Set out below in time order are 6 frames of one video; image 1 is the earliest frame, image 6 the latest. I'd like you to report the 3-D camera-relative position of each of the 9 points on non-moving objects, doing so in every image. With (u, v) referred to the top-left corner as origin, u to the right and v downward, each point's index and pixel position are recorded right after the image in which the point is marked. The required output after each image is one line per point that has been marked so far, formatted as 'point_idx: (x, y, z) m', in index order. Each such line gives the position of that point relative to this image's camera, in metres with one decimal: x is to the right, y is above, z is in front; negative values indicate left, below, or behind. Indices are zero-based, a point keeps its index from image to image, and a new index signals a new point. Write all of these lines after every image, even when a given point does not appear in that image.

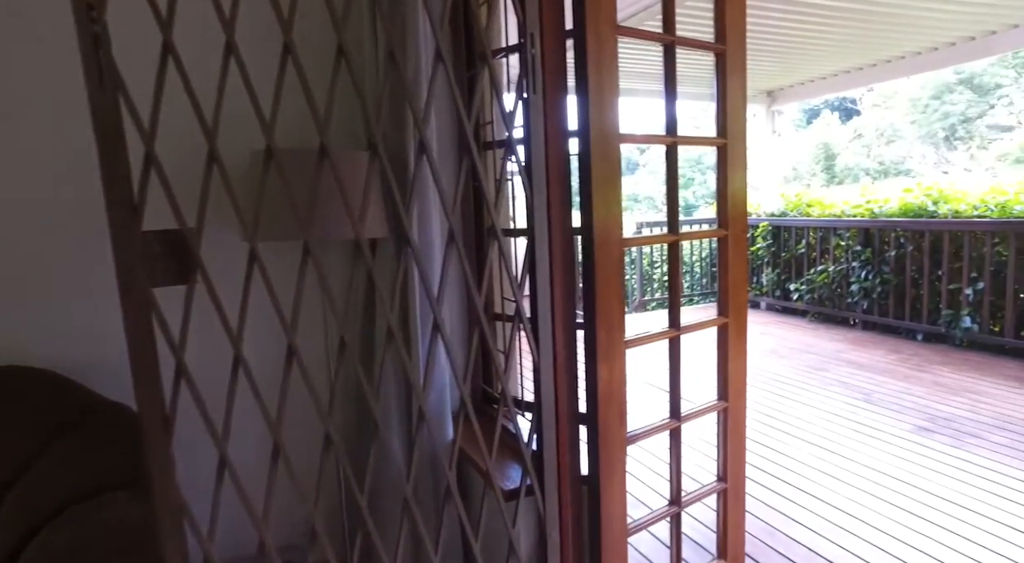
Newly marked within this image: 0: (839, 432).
0: (+1.5, -0.7, +3.0) m
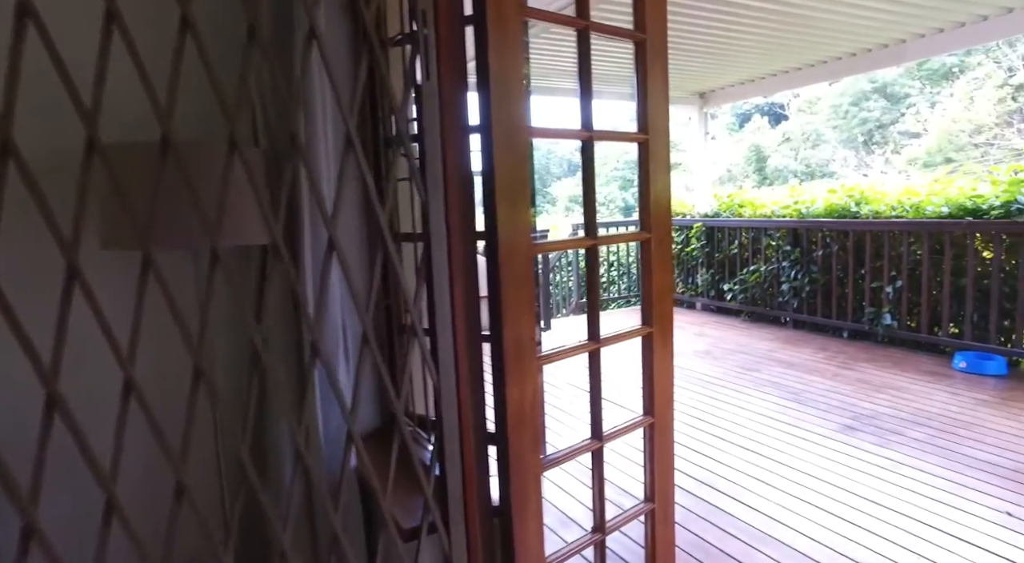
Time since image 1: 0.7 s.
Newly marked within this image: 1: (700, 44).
0: (+1.2, -0.7, +3.0) m
1: (+1.5, +1.9, +5.2) m
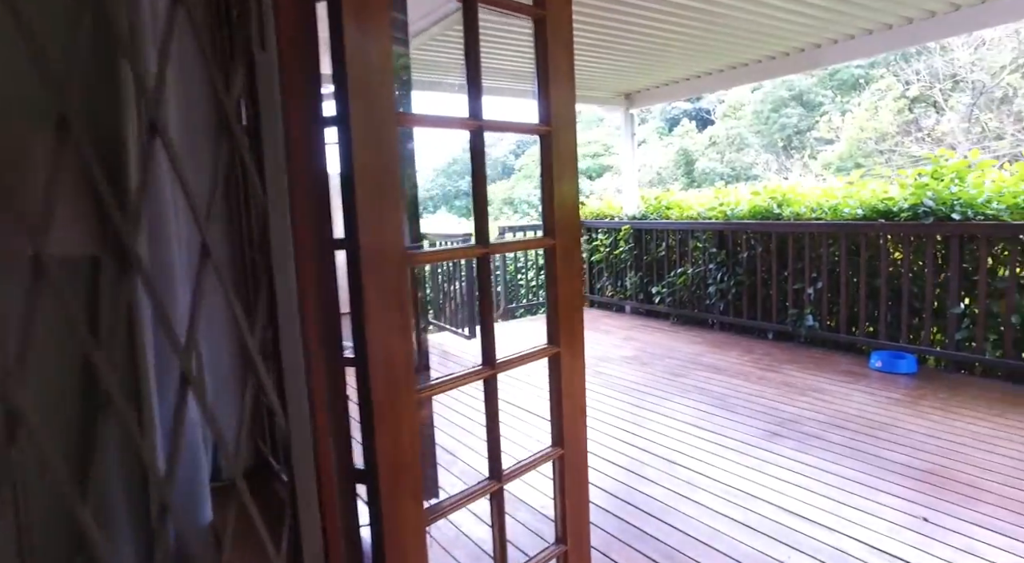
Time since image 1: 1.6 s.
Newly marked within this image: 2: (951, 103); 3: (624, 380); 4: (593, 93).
0: (+0.8, -0.7, +2.9) m
1: (+0.9, +1.9, +5.1) m
2: (+7.9, +3.2, +11.5) m
3: (+0.7, -0.6, +3.9) m
4: (+0.9, +2.0, +6.7) m
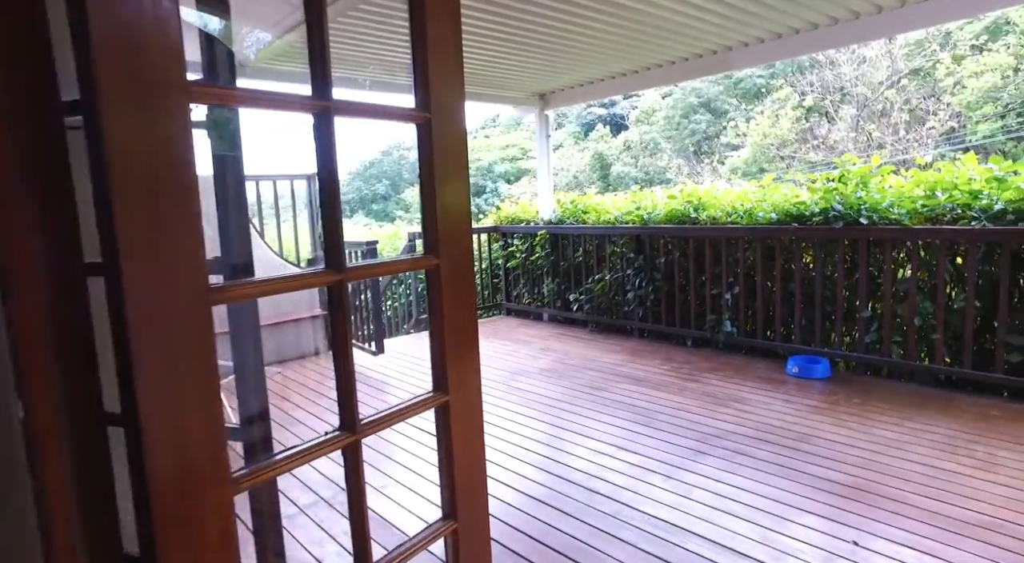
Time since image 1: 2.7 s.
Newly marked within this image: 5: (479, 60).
0: (+0.4, -0.8, +2.7) m
1: (+0.2, +1.8, +4.9) m
2: (+6.3, +3.2, +12.1) m
3: (+0.2, -0.7, +3.6) m
4: (-0.1, +1.9, +6.5) m
5: (-0.3, +1.9, +5.4) m
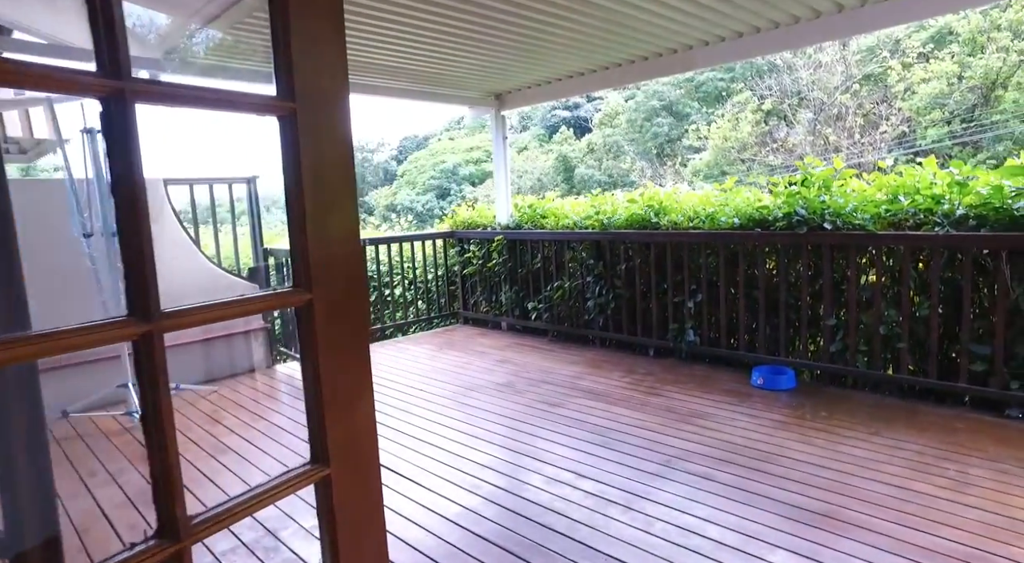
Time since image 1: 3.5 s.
0: (+0.2, -0.8, +2.5) m
1: (-0.1, +1.8, +4.7) m
2: (+5.5, +3.2, +12.2) m
3: (-0.1, -0.7, +3.4) m
4: (-0.5, +1.9, +6.3) m
5: (-0.6, +1.8, +5.2) m
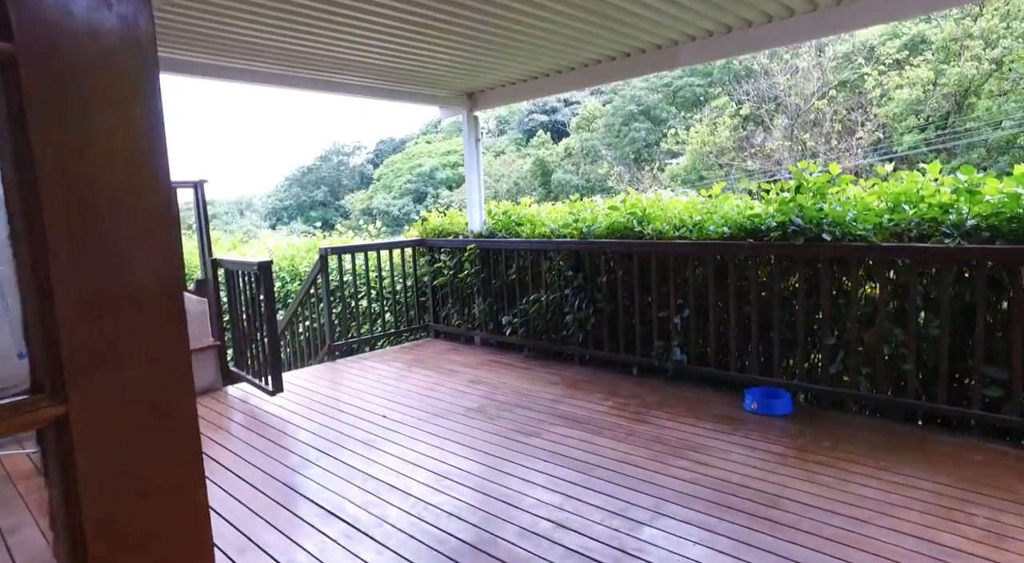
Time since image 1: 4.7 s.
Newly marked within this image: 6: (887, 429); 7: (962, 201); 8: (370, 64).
0: (+0.1, -0.9, +2.1) m
1: (-0.3, +1.7, +4.4) m
2: (+5.1, +3.0, +12.1) m
3: (-0.2, -0.8, +3.1) m
4: (-0.7, +1.8, +5.9) m
5: (-0.9, +1.7, +4.8) m
6: (+1.8, -0.7, +3.0) m
7: (+2.1, +0.4, +3.0) m
8: (-1.1, +1.7, +5.0) m
